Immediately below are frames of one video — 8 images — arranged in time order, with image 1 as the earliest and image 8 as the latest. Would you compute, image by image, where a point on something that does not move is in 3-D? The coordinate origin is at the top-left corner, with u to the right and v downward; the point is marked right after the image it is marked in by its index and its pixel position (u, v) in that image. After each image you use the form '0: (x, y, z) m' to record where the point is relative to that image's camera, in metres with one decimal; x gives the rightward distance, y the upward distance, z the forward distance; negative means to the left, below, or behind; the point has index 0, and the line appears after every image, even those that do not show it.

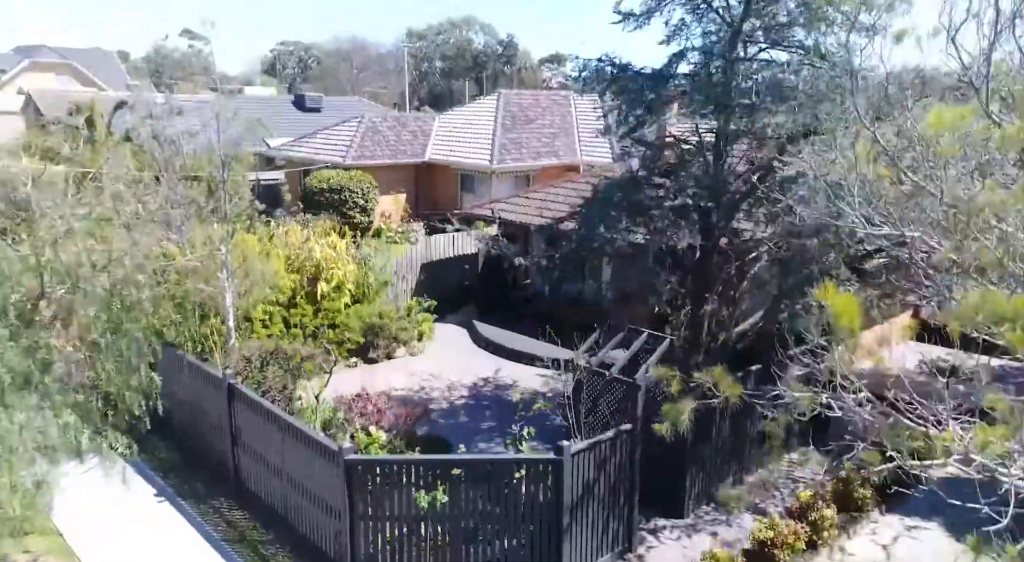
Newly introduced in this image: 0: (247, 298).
0: (-3.4, -0.2, +10.9) m
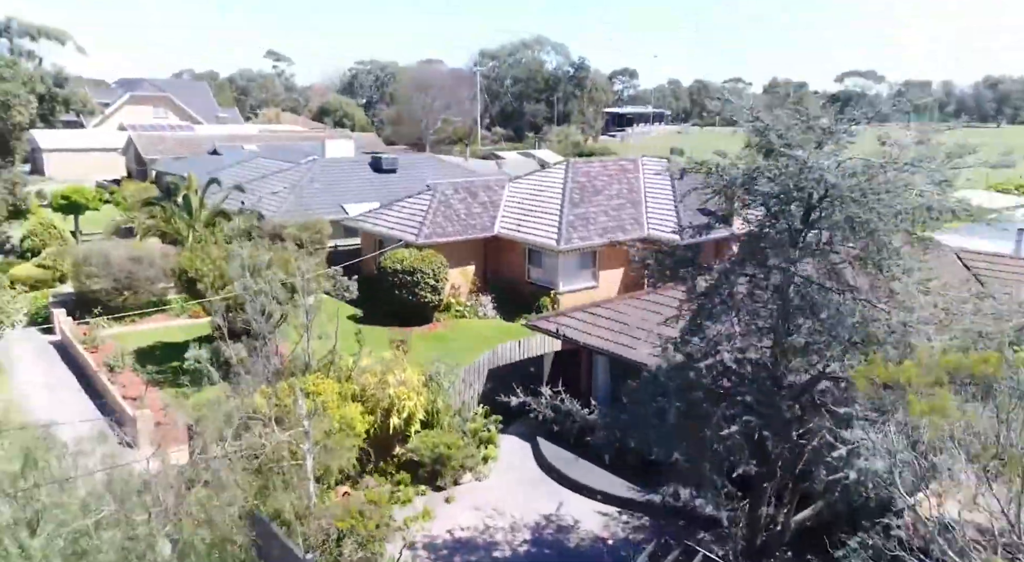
0: (-2.5, -2.4, +11.7) m
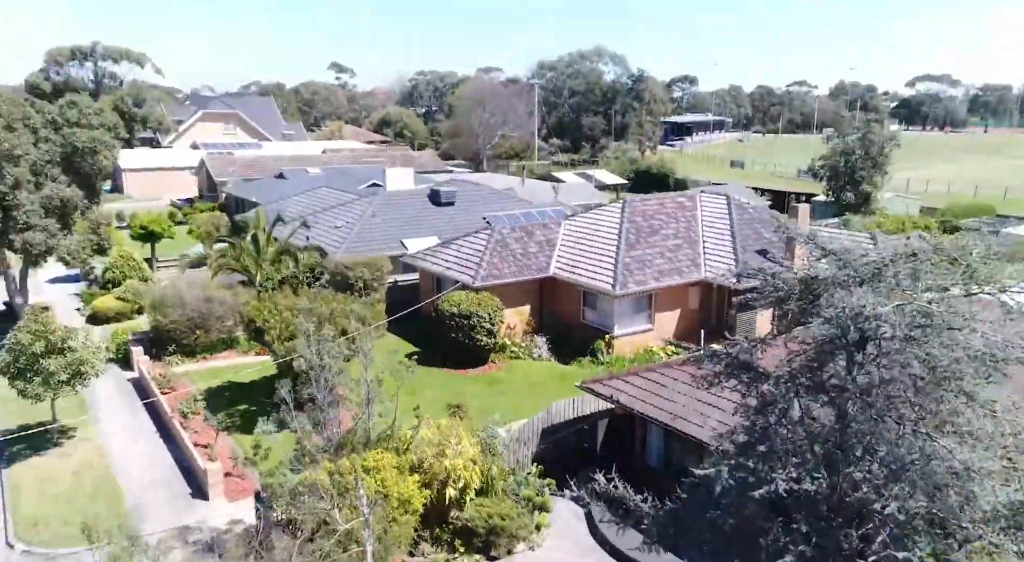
0: (-1.8, -3.7, +12.2) m
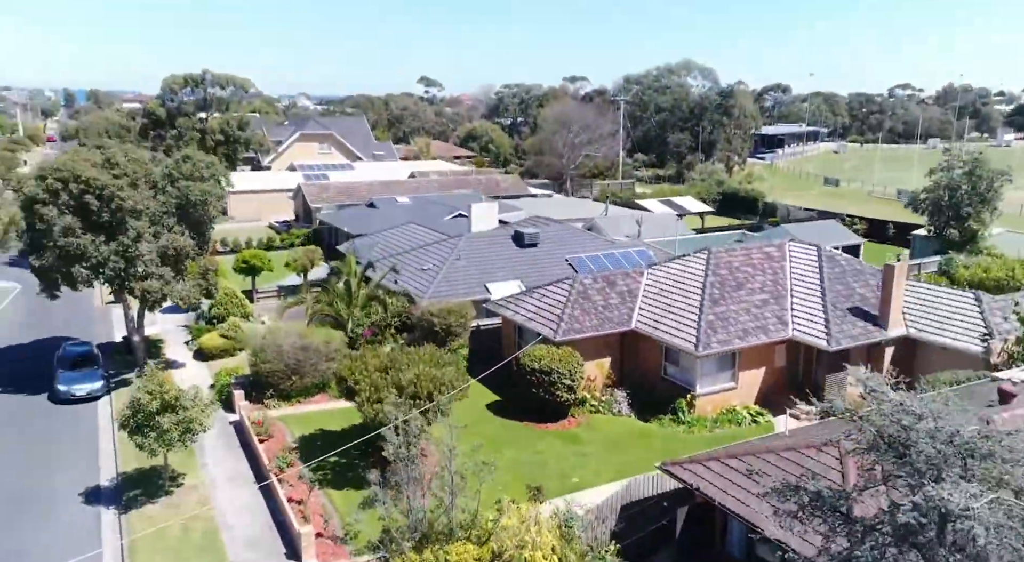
0: (-0.7, -5.3, +12.7) m
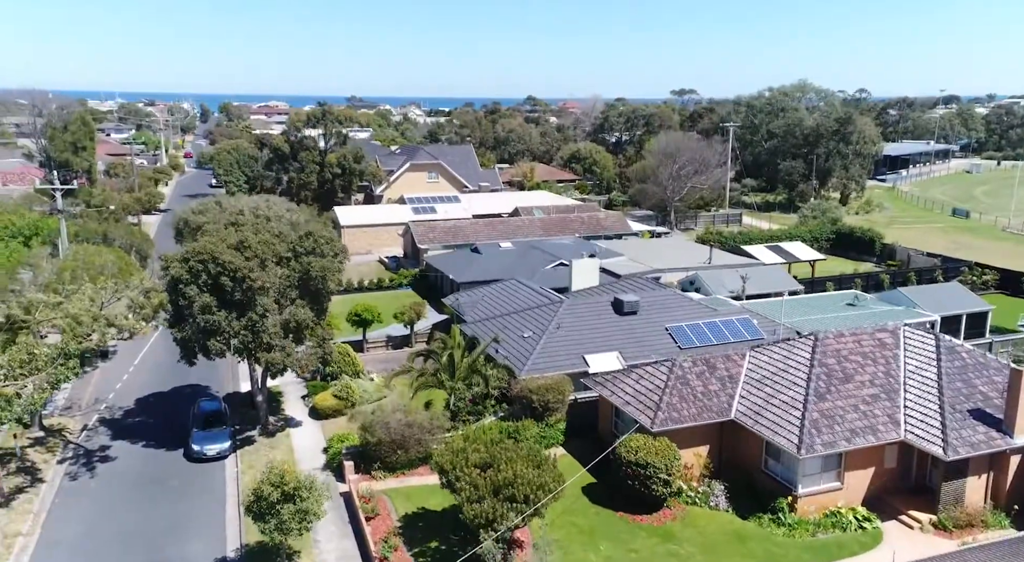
0: (+0.6, -8.0, +13.1) m
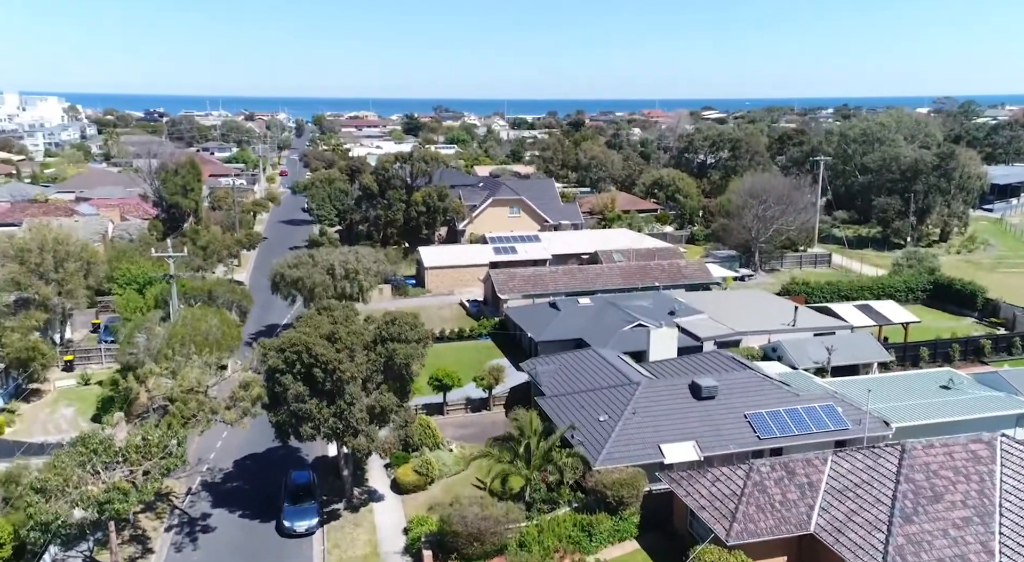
0: (+1.6, -11.3, +13.1) m
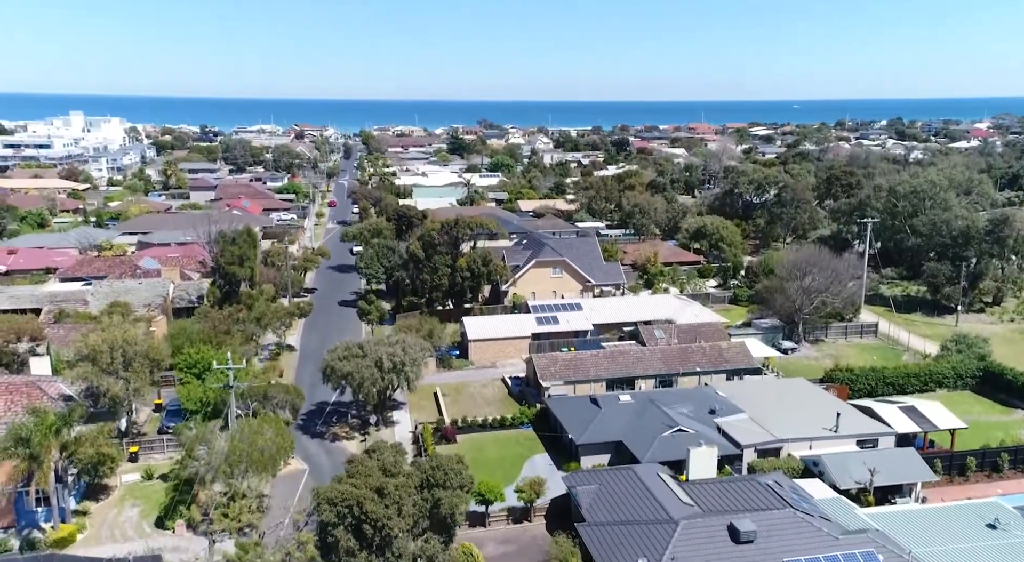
0: (+2.1, -16.9, +13.9) m
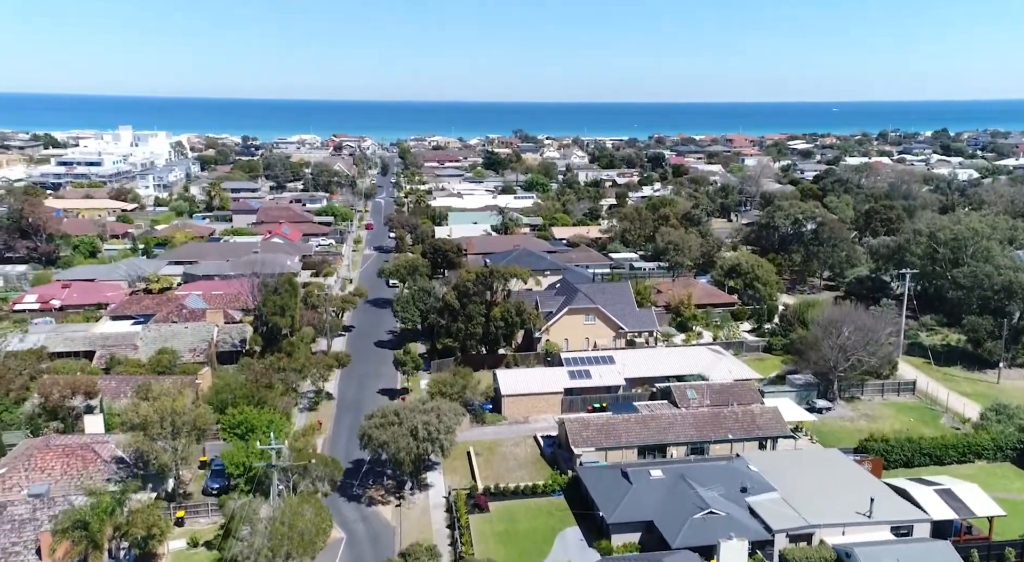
0: (+2.5, -21.3, +14.5) m
